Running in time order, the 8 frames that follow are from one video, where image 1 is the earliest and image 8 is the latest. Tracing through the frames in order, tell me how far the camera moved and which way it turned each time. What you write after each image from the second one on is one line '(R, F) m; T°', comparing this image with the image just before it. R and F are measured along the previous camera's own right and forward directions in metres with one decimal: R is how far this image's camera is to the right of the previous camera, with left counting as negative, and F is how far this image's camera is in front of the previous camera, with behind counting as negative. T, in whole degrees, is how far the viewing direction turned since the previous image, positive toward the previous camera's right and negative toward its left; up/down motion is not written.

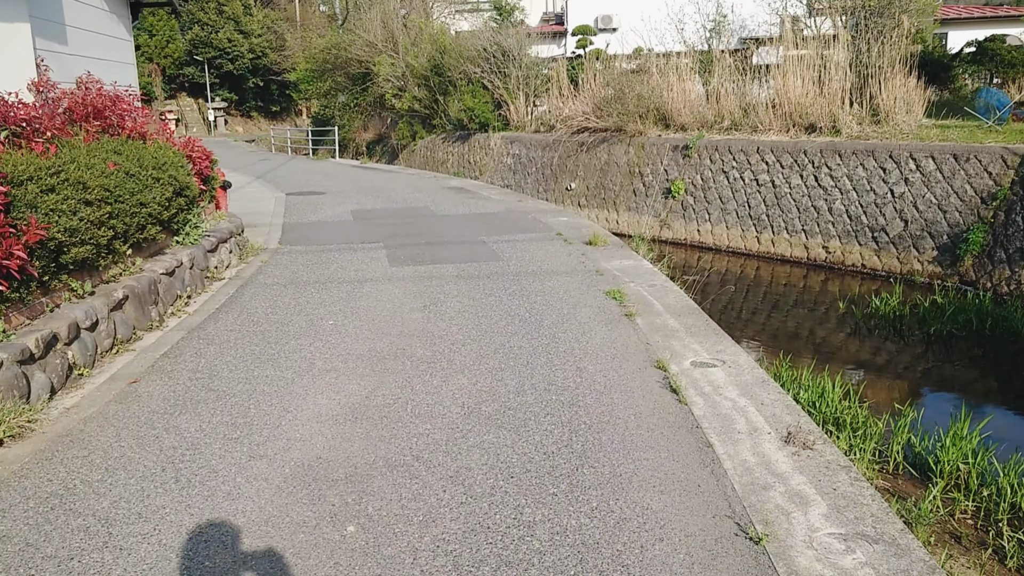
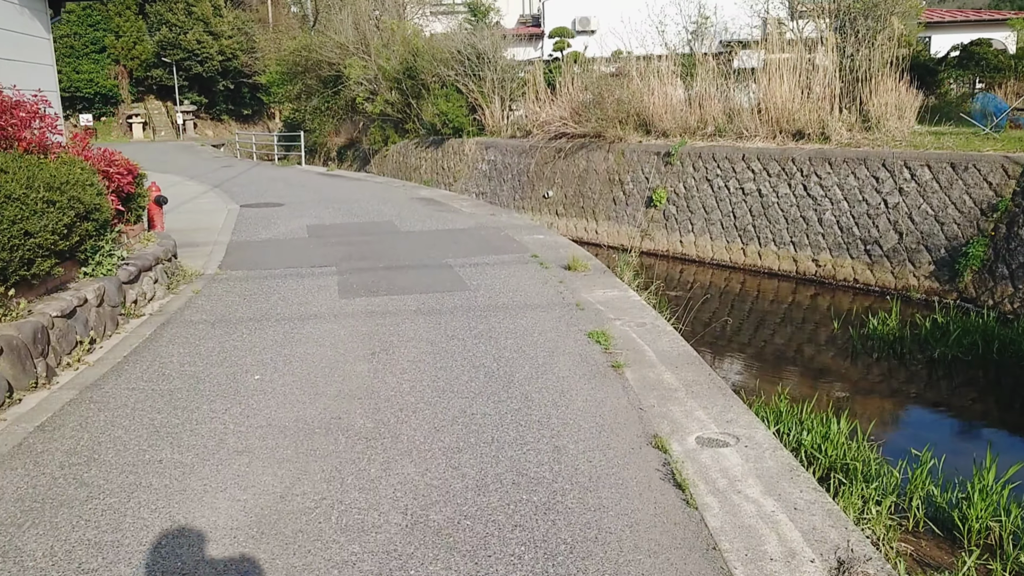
(+0.1, +0.8) m; +1°
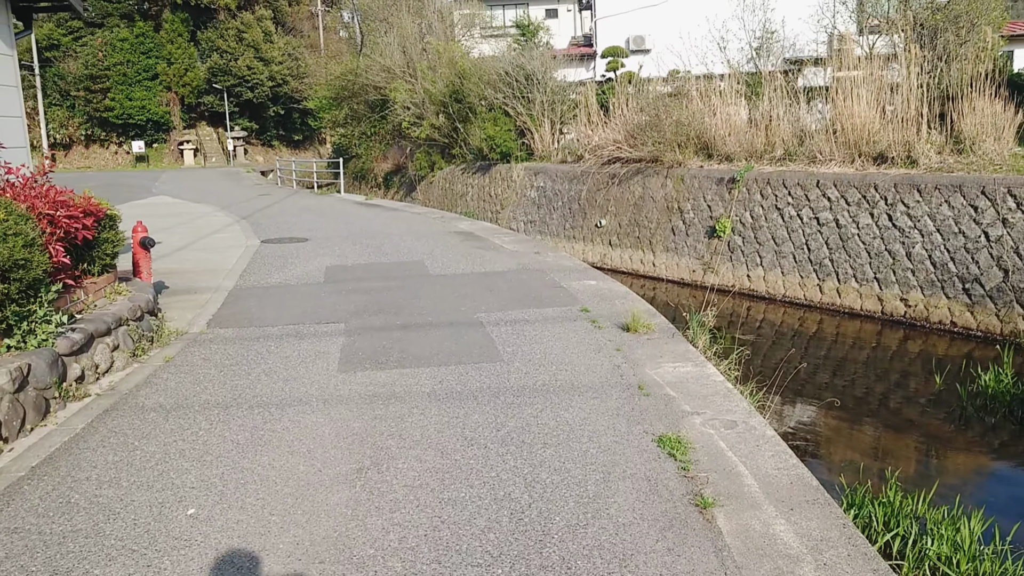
(0.0, +1.2) m; -3°
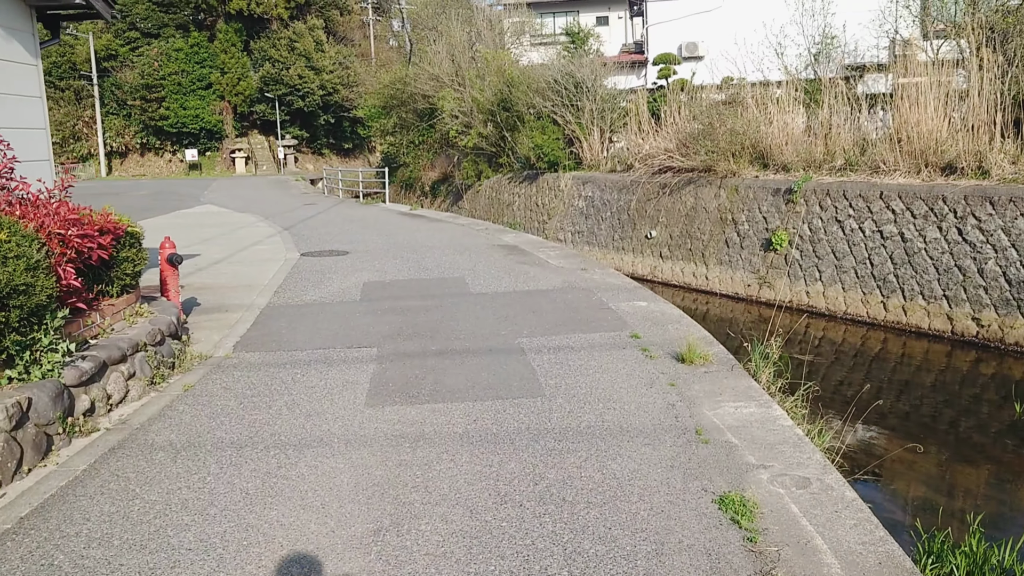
(0.0, +0.4) m; -3°
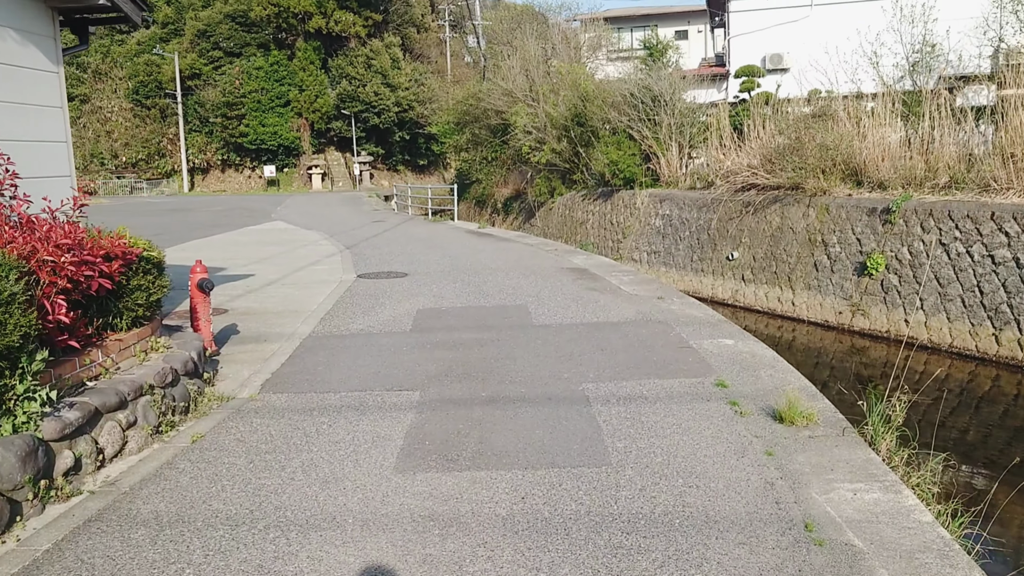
(0.0, +0.7) m; -5°
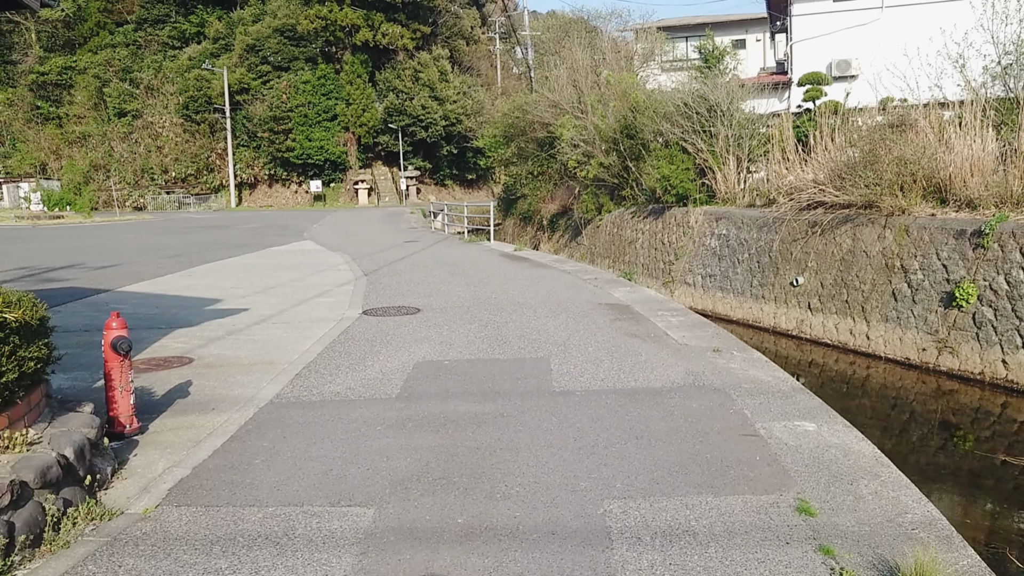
(+0.2, +1.3) m; -3°
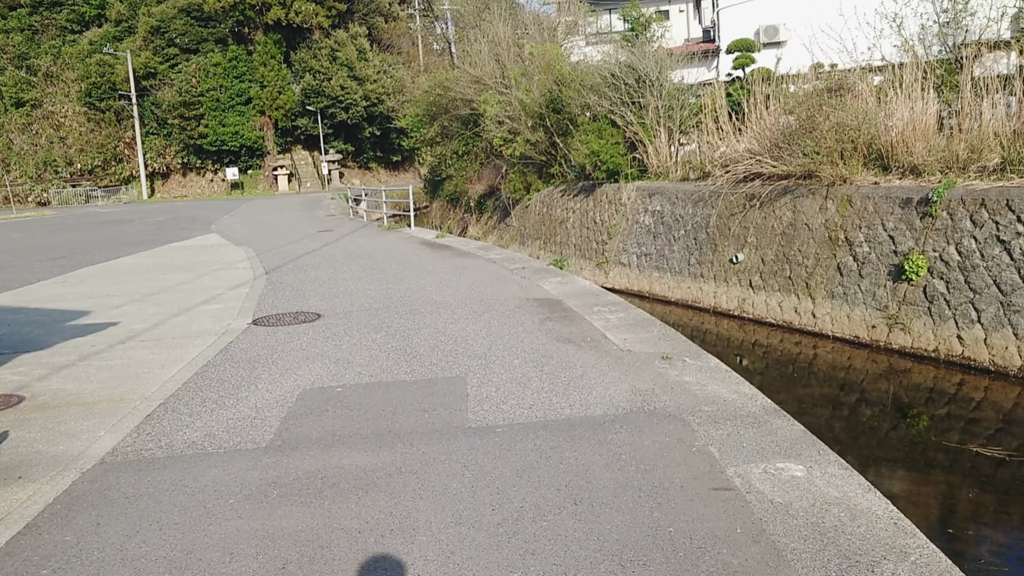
(+0.2, +1.0) m; +4°
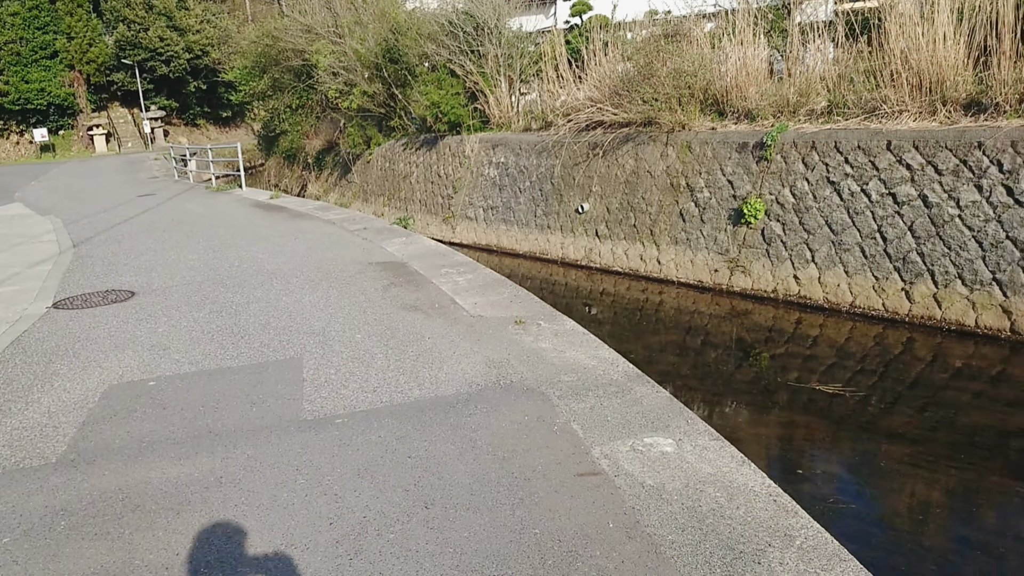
(+0.1, +0.4) m; +10°
